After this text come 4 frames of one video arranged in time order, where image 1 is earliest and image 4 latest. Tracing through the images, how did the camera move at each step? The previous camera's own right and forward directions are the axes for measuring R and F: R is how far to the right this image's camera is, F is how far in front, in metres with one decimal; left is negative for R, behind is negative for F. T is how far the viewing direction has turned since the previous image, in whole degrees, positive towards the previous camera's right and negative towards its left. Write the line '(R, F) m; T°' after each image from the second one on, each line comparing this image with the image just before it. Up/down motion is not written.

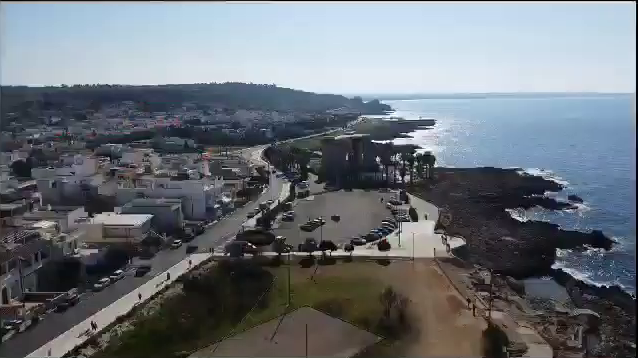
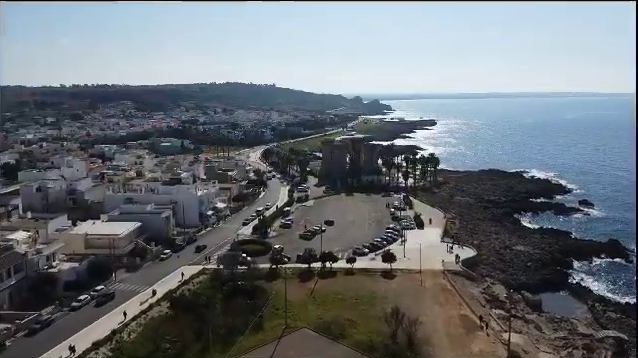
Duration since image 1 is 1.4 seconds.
(0.0, +1.3) m; 0°
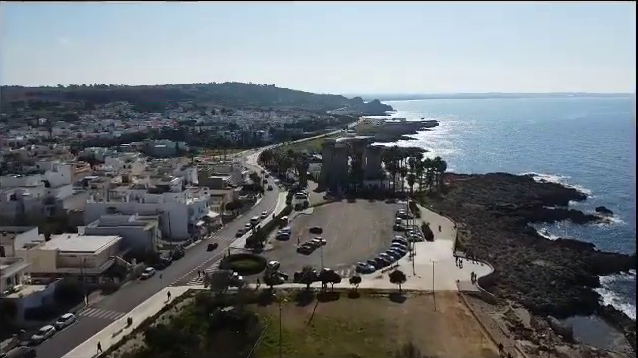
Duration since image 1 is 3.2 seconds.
(0.0, +1.9) m; 0°
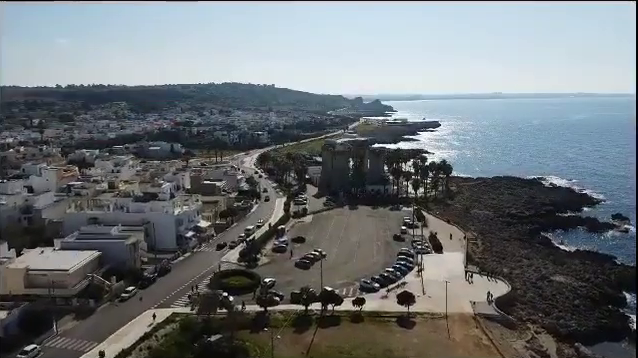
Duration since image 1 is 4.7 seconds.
(0.0, +1.6) m; 0°
